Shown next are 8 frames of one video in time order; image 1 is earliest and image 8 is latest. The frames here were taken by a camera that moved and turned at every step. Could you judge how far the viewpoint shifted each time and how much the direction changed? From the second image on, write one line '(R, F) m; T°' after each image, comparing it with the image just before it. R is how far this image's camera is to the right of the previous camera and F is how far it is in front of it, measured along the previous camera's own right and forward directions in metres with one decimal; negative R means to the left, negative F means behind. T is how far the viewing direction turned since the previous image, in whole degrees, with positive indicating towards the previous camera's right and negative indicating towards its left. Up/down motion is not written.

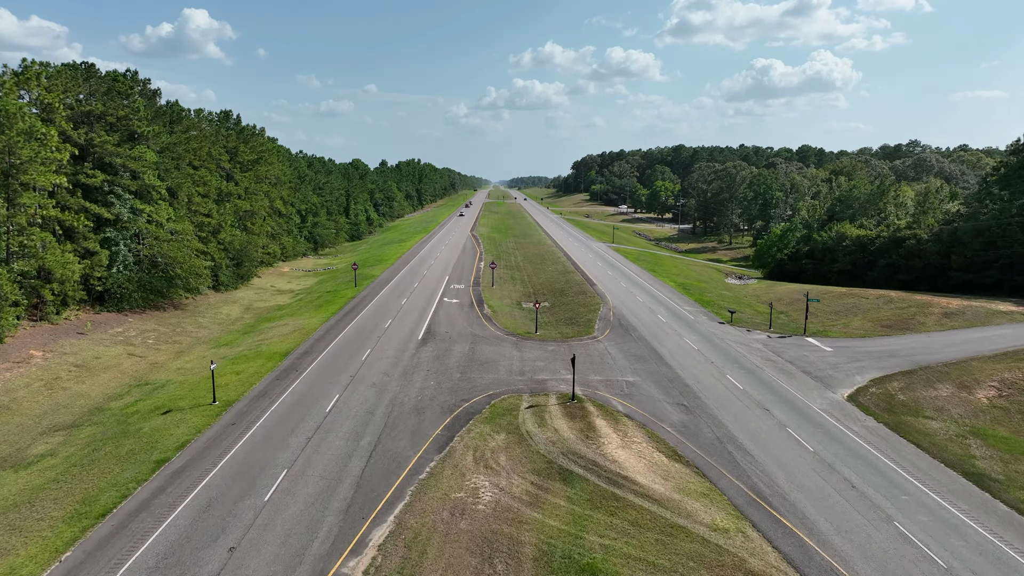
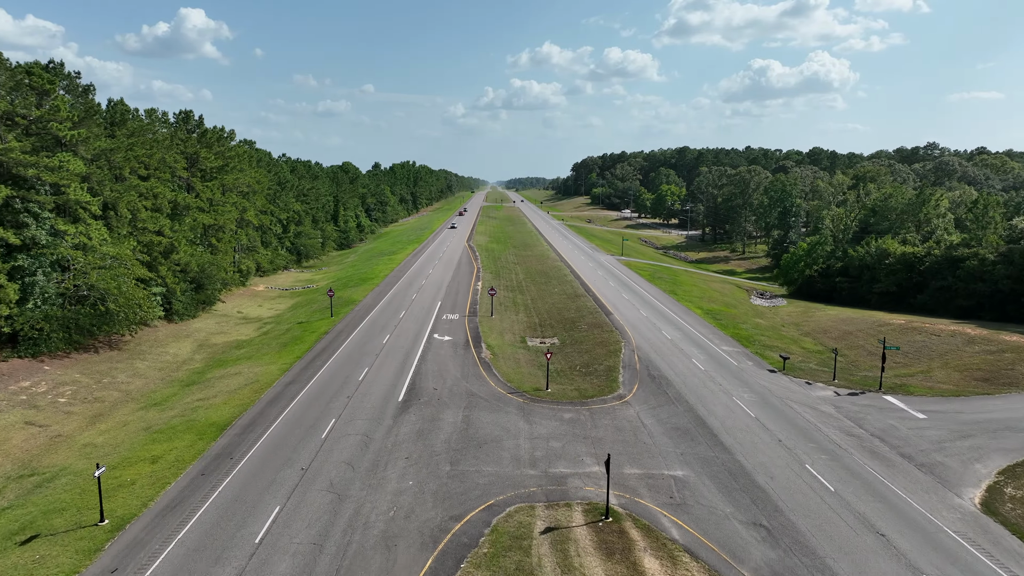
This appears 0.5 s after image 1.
(-0.3, +6.1) m; 0°
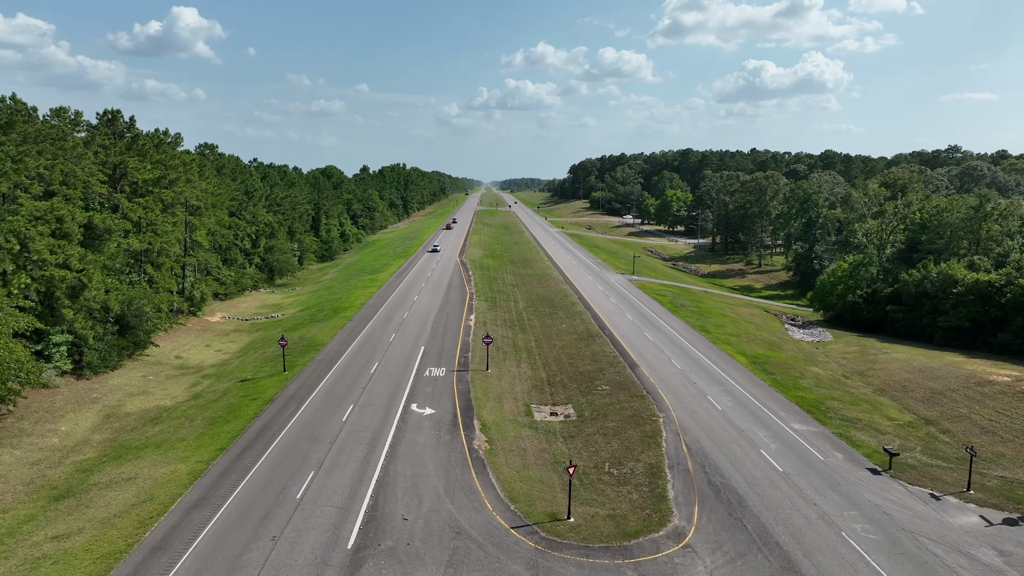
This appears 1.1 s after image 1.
(-0.3, +7.6) m; 0°
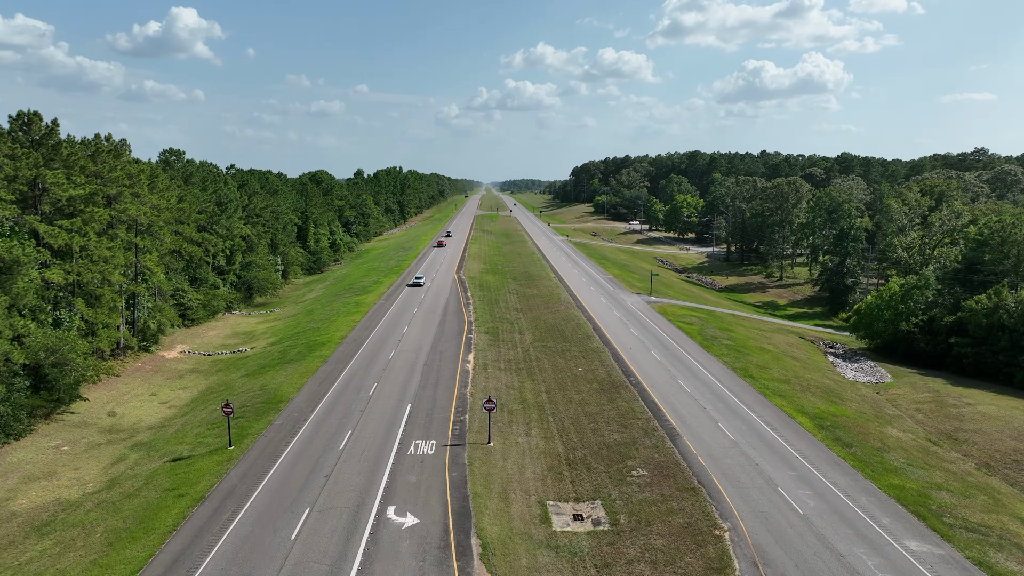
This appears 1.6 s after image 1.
(-0.3, +6.3) m; 0°
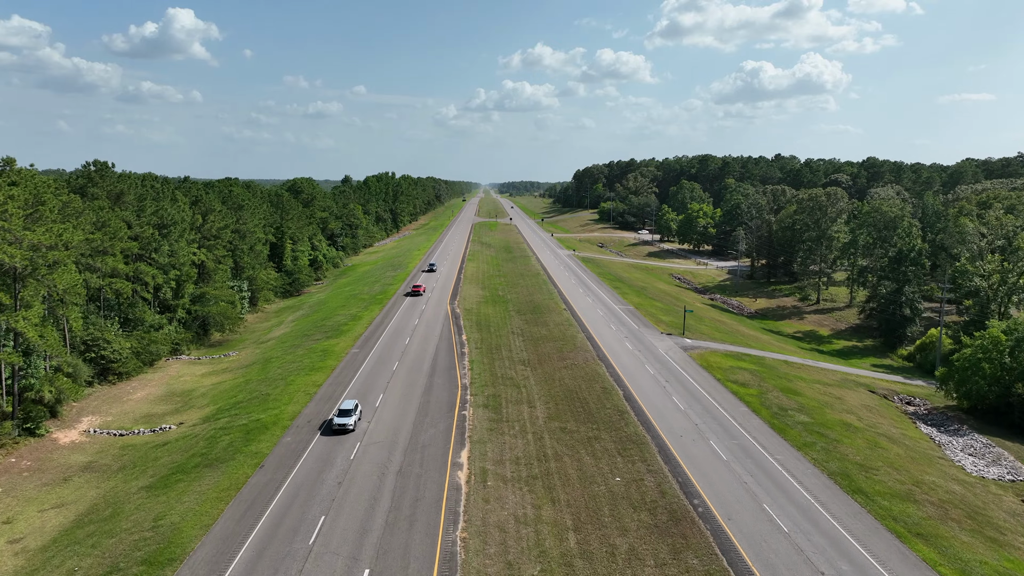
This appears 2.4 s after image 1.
(-0.4, +9.5) m; 0°
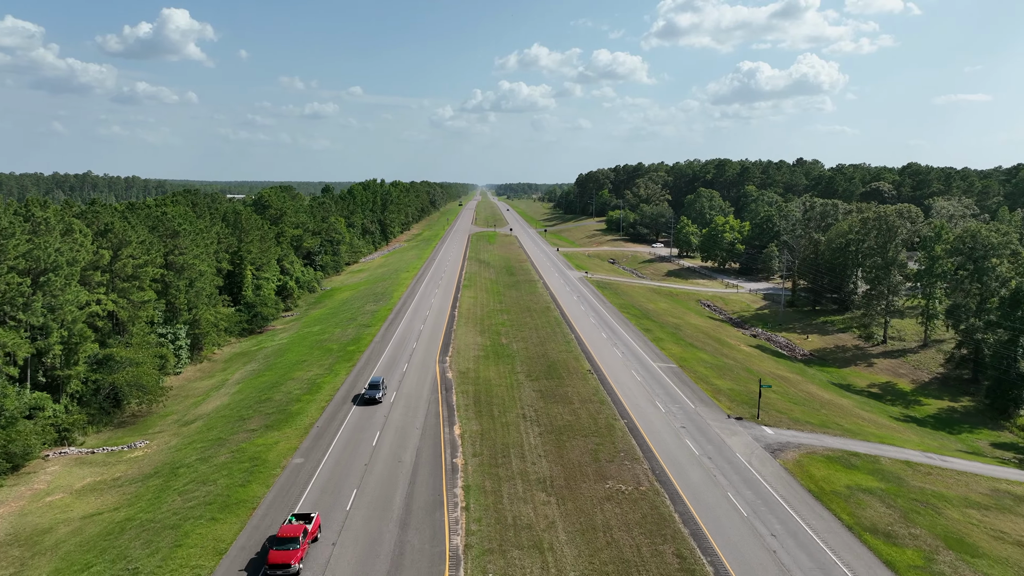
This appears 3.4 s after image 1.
(-0.7, +12.5) m; 0°
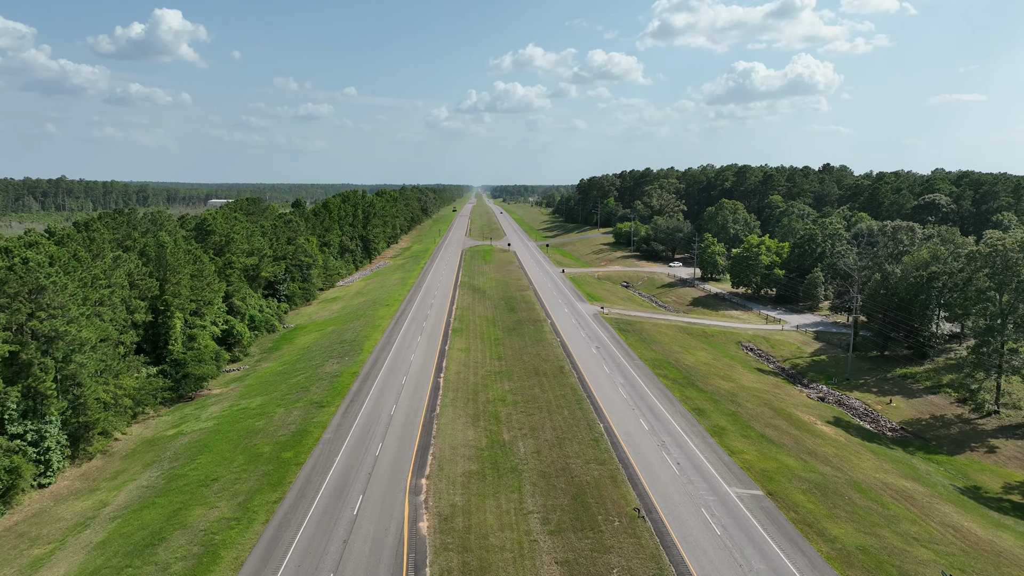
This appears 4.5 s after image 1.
(-0.5, +14.0) m; 0°
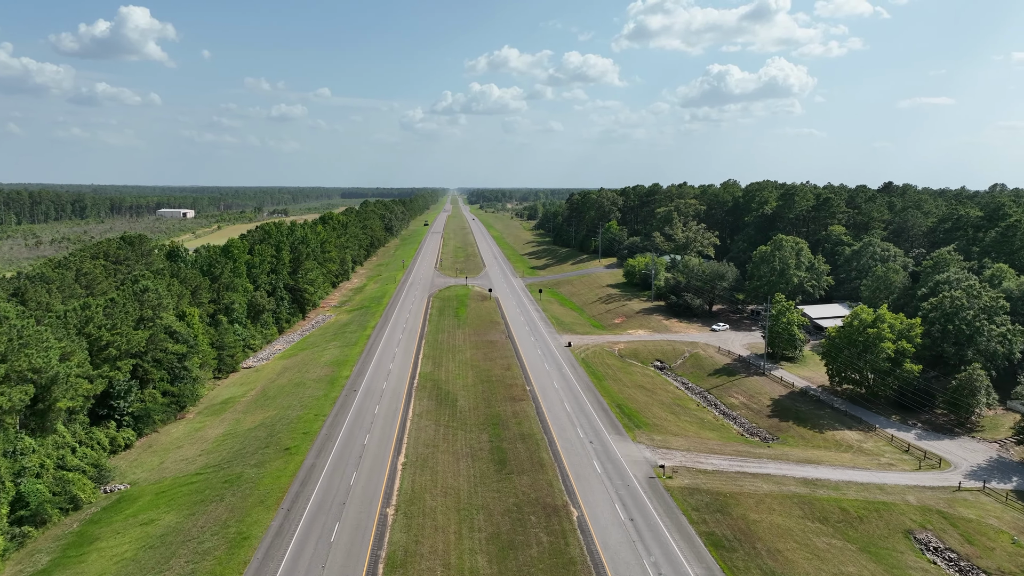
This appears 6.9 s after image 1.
(-0.7, +29.9) m; +2°
